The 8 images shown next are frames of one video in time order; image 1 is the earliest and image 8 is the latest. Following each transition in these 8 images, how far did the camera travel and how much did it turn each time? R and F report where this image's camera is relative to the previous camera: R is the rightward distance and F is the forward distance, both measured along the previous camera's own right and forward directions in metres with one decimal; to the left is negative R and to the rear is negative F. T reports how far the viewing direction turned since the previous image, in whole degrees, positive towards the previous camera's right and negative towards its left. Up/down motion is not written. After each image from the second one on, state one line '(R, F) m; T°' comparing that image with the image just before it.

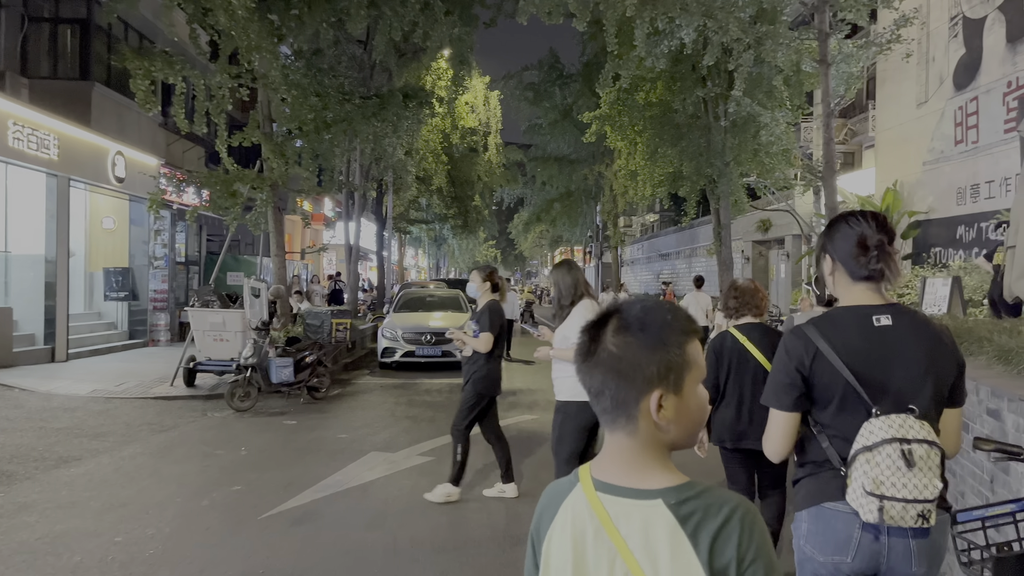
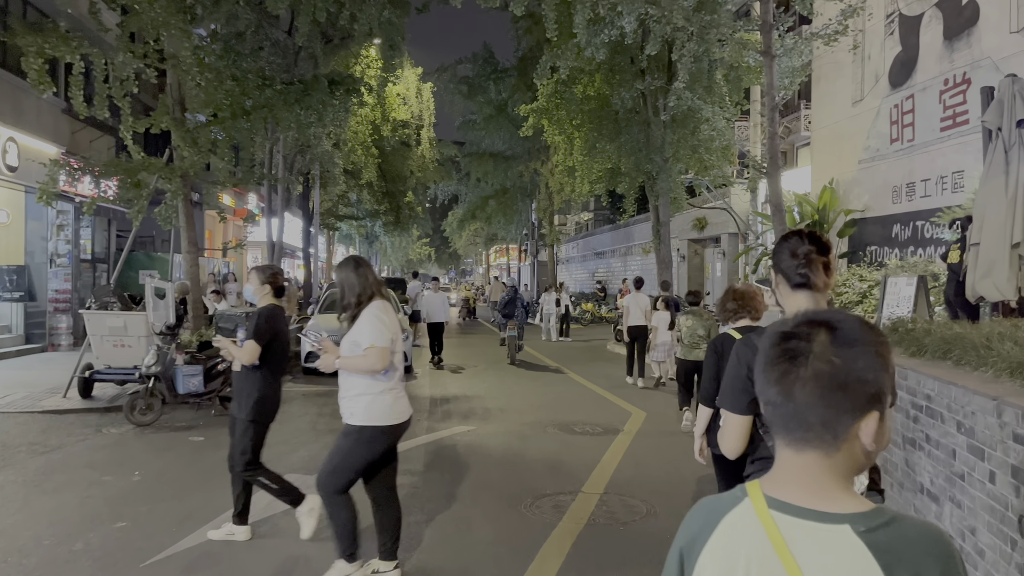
(0.0, +0.7) m; +5°
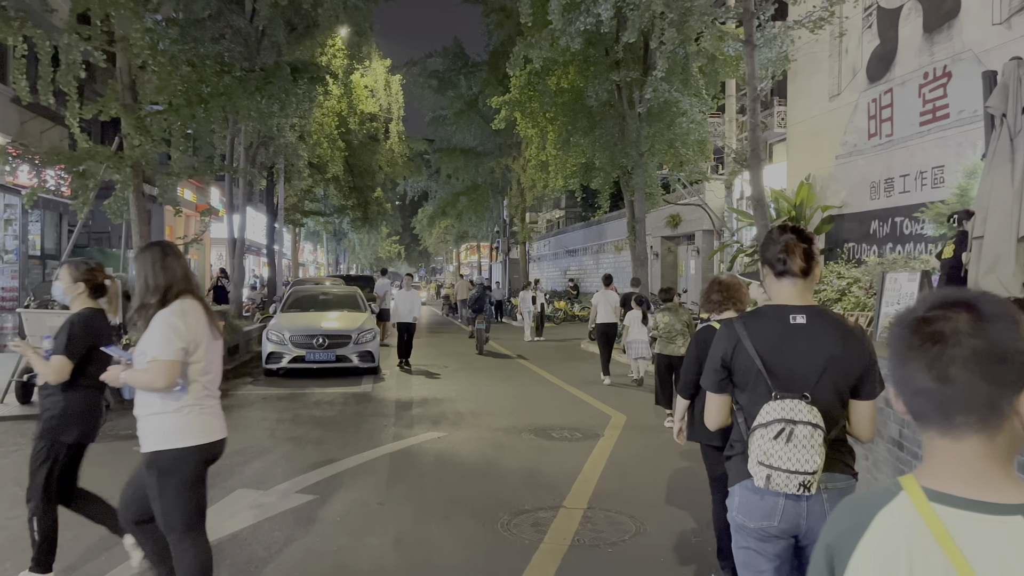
(0.0, +0.5) m; +2°
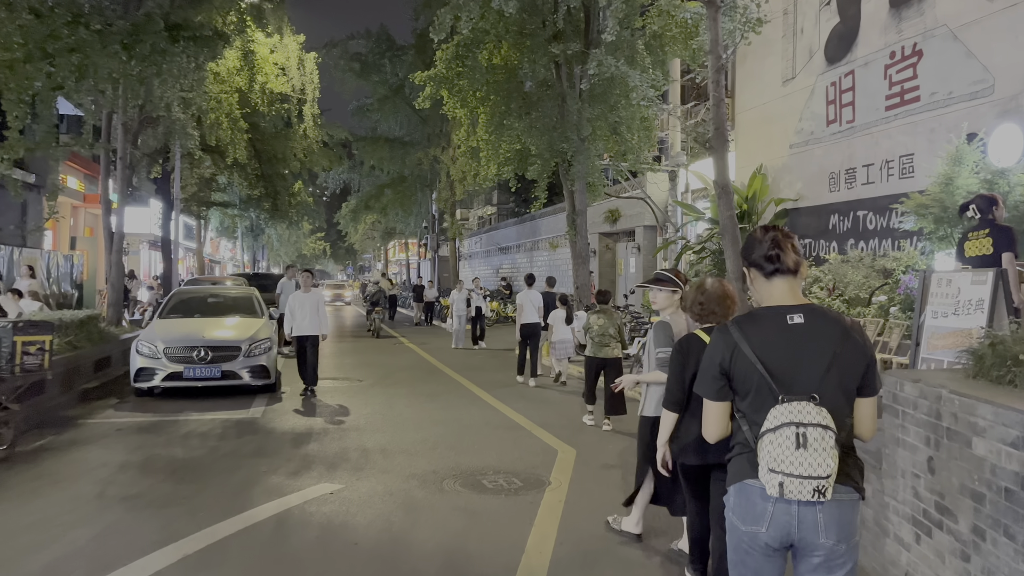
(+0.1, +1.8) m; +5°
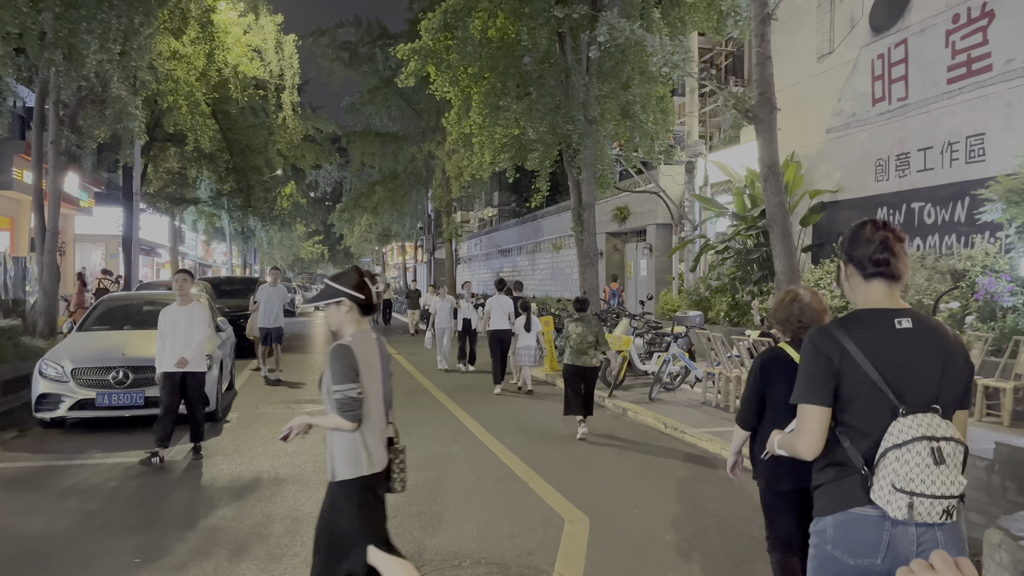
(+0.1, +2.0) m; 0°
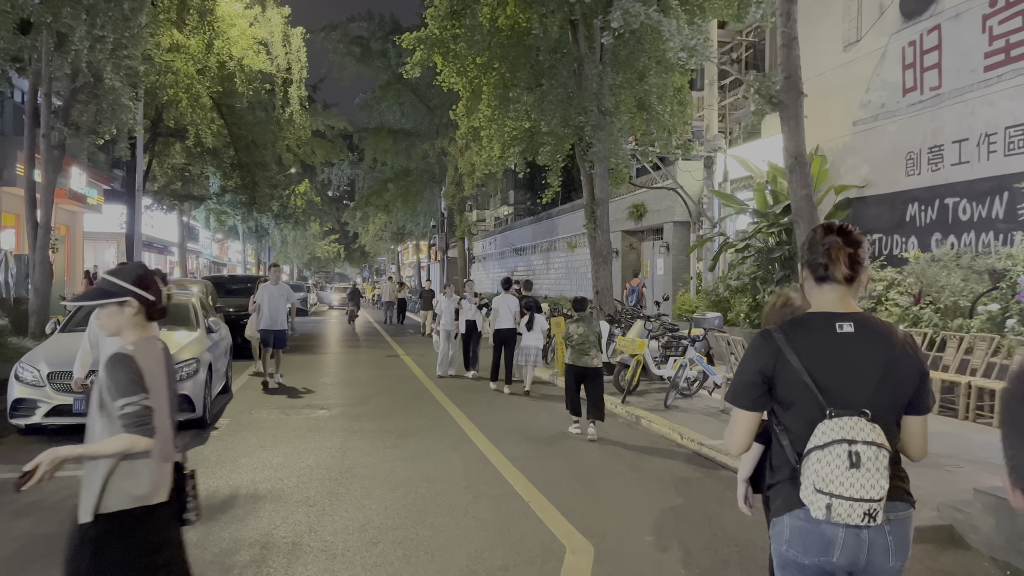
(+0.1, +0.6) m; -1°
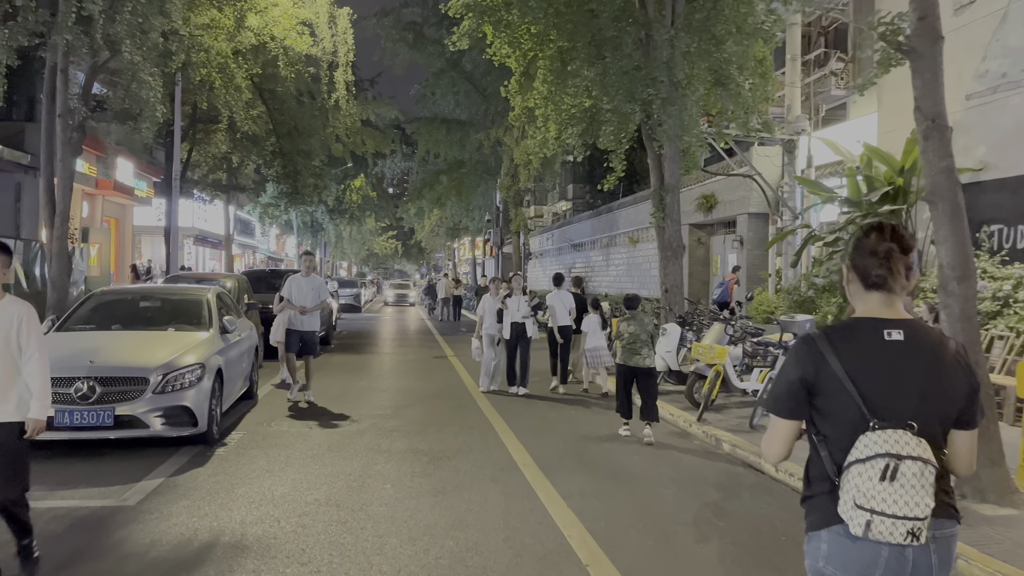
(0.0, +1.3) m; -4°
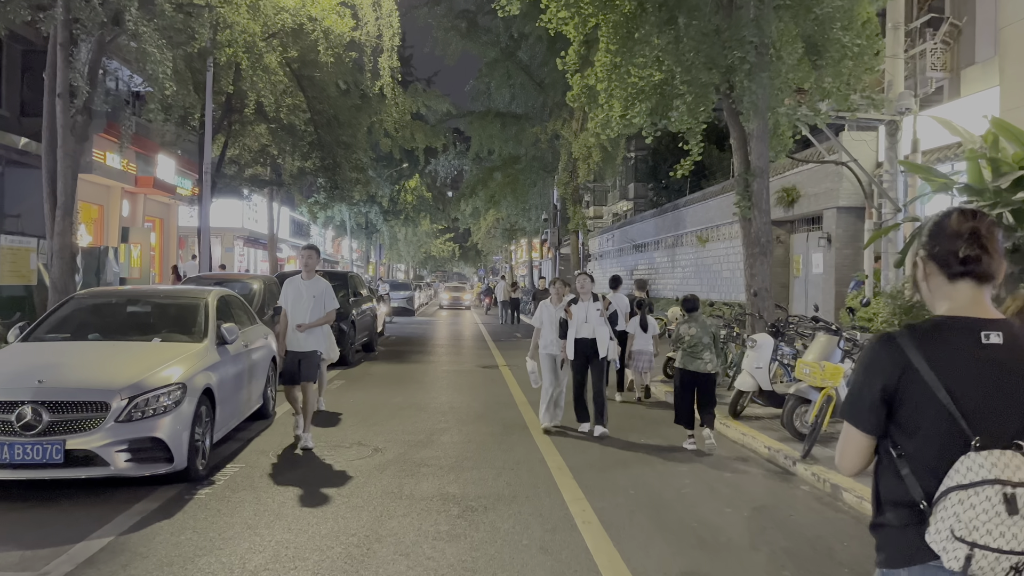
(0.0, +1.6) m; -4°
